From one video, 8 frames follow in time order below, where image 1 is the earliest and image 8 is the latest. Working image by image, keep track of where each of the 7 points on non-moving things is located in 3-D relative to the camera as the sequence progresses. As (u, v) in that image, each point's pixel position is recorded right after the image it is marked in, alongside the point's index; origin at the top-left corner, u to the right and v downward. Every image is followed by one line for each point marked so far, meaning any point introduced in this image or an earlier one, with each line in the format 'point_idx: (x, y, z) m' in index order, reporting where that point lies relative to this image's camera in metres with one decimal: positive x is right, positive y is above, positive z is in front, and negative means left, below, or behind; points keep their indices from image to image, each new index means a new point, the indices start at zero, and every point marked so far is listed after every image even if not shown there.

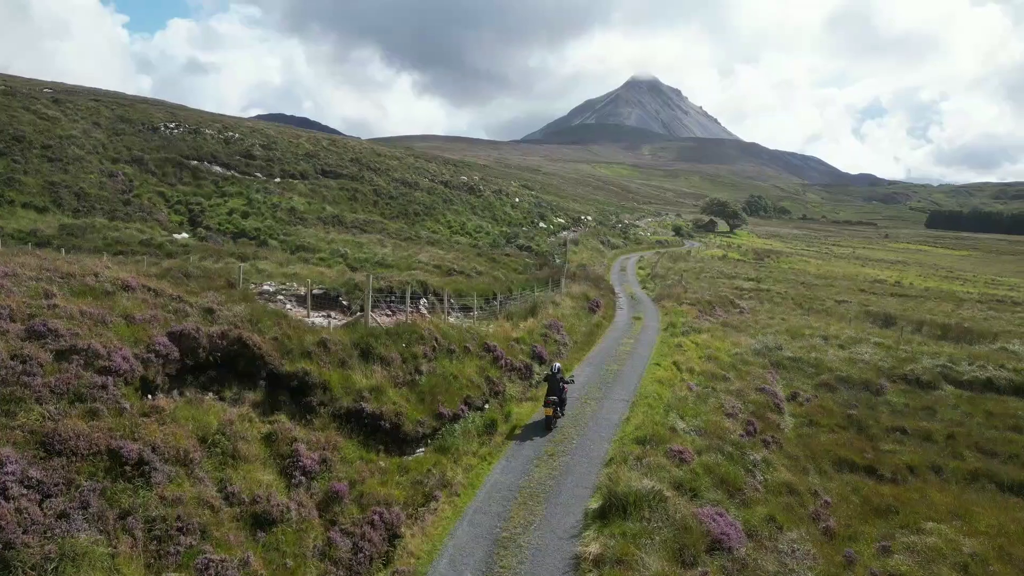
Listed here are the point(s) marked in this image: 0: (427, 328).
0: (-2.3, -1.1, +19.4) m
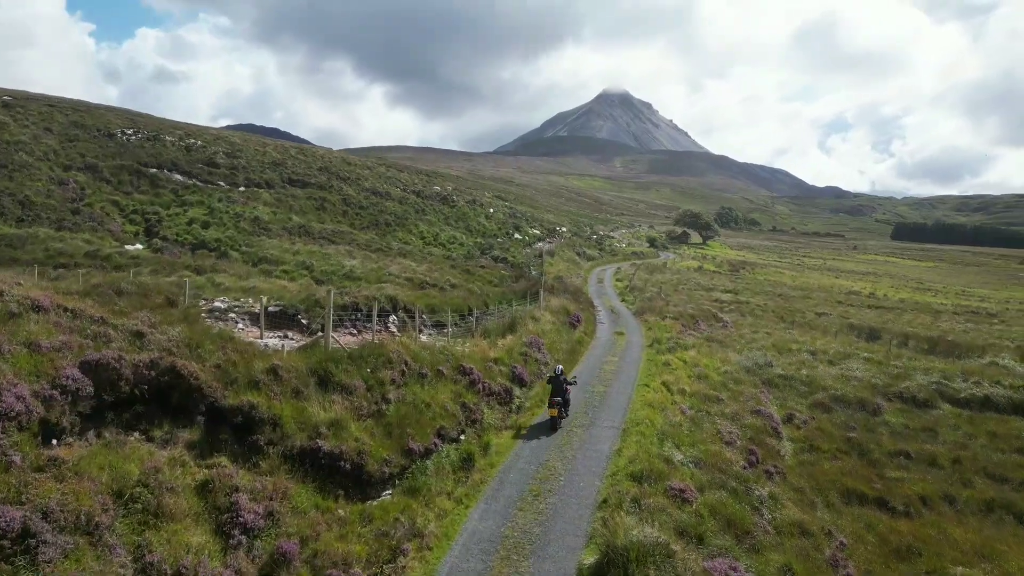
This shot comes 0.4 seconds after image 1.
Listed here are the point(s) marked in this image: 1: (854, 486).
0: (-2.9, -1.5, +17.4) m
1: (+9.0, -5.2, +18.6) m
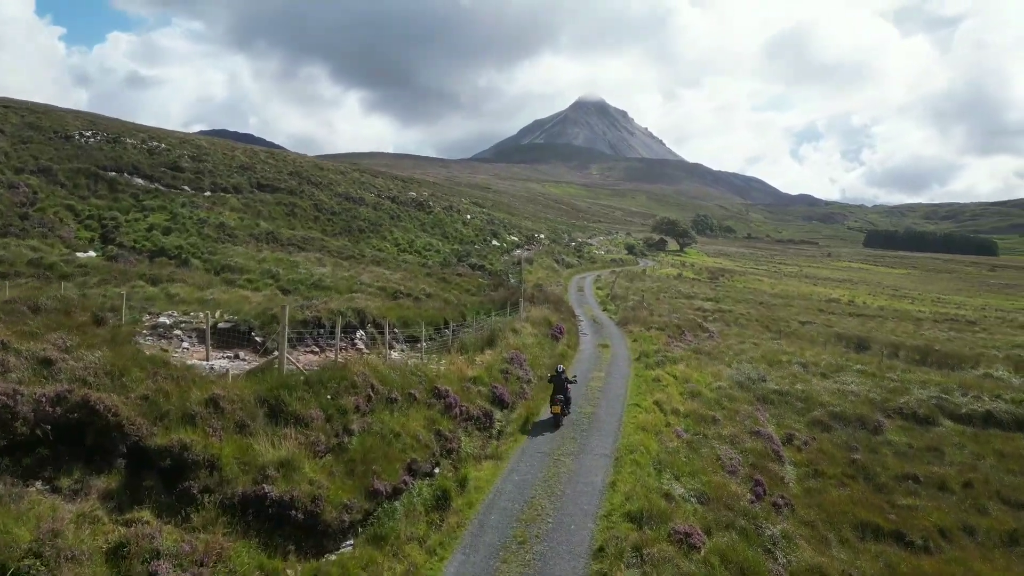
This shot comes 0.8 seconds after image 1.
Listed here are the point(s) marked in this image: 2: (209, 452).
0: (-3.3, -1.8, +15.4) m
1: (+8.5, -5.5, +17.0) m
2: (-4.6, -2.5, +10.9) m
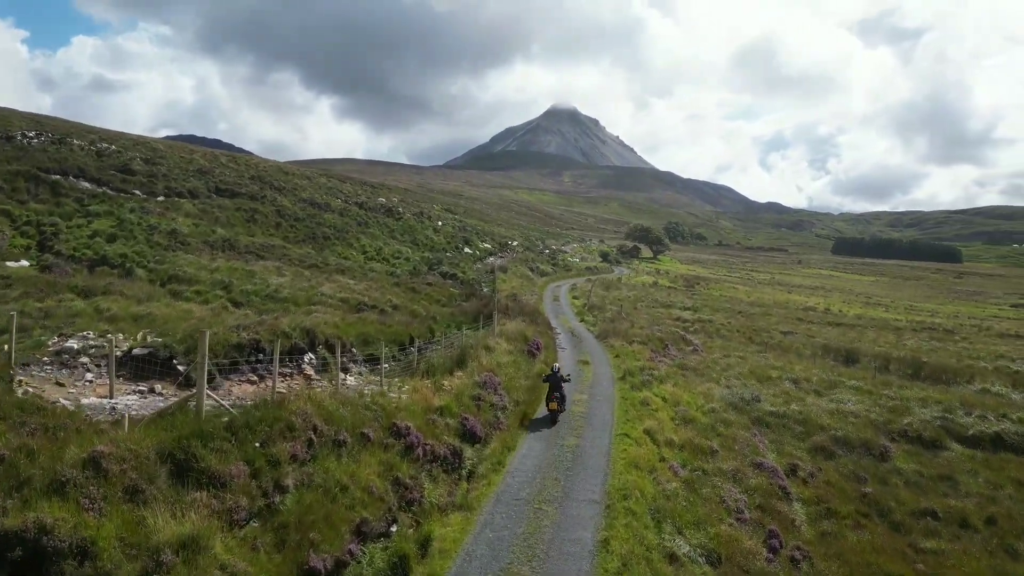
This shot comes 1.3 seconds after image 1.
0: (-3.8, -2.2, +12.7) m
1: (+8.0, -5.8, +14.8) m
2: (-5.0, -2.8, +8.2) m
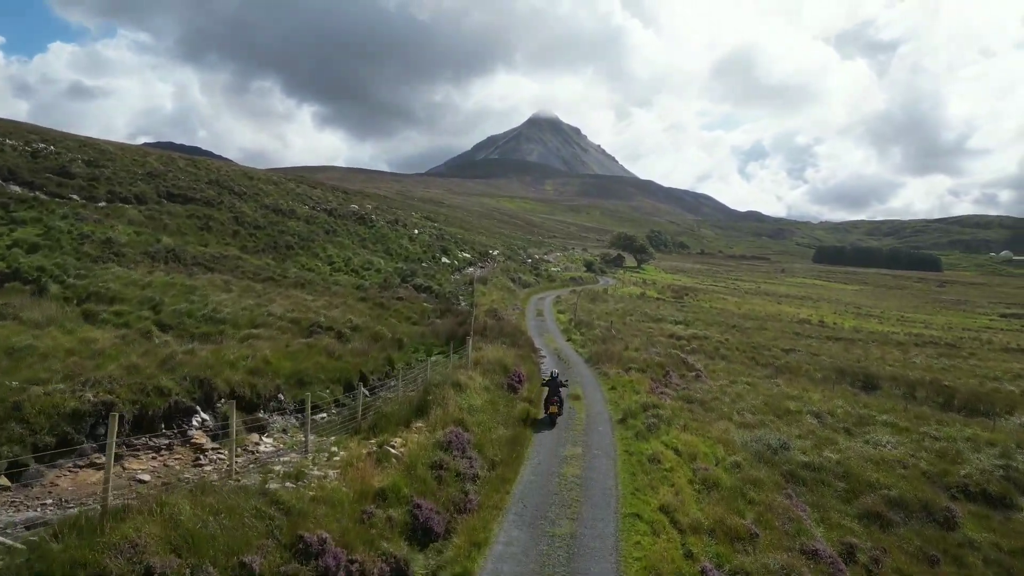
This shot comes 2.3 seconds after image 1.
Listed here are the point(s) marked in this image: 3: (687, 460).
0: (-4.2, -2.7, +7.9) m
1: (+7.5, -6.4, +10.2) m
2: (-5.2, -3.3, +3.3) m
3: (+4.5, -4.4, +18.1) m
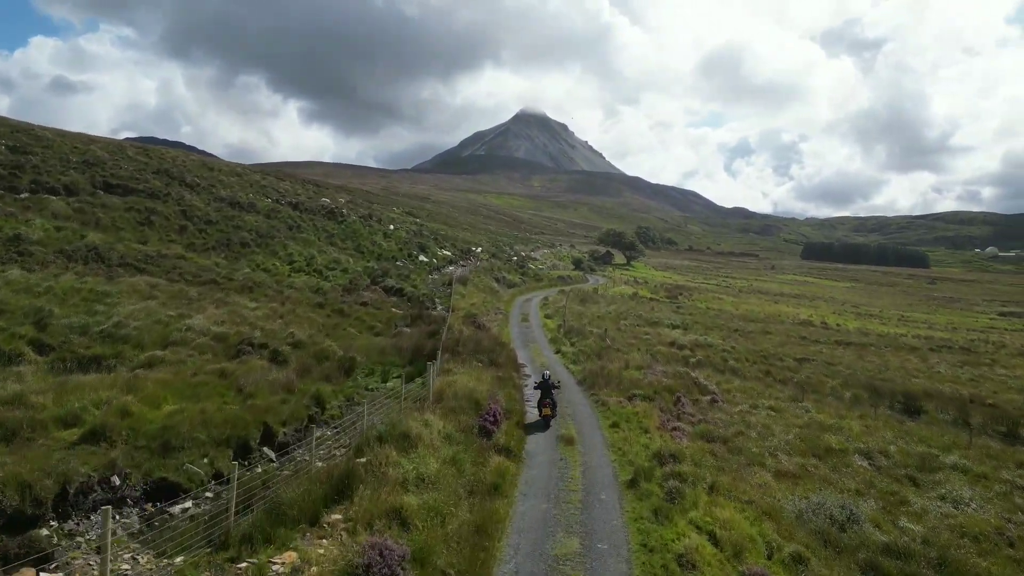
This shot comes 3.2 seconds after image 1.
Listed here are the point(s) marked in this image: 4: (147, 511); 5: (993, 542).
0: (-4.6, -3.1, +2.2) m
1: (+7.1, -6.8, +4.7) m
2: (-5.6, -3.7, -2.5) m
3: (+3.9, -4.8, +12.5) m
4: (-5.3, -3.1, +10.6) m
5: (+10.9, -5.7, +16.1) m
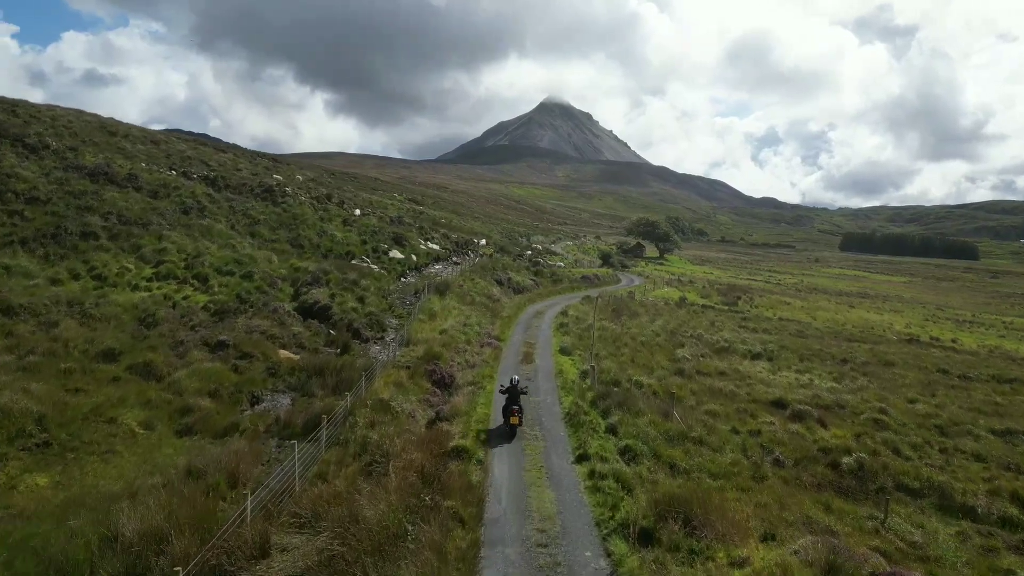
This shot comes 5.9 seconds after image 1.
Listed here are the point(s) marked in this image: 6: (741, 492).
0: (-6.4, -4.4, -16.5) m
1: (+5.3, -8.1, -14.4) m
2: (-7.5, -5.1, -21.1) m
3: (+2.4, -6.0, -6.4) m
4: (-6.8, -4.4, -8.0) m
5: (+9.5, -6.9, -3.1) m
6: (+5.5, -4.3, +16.8) m
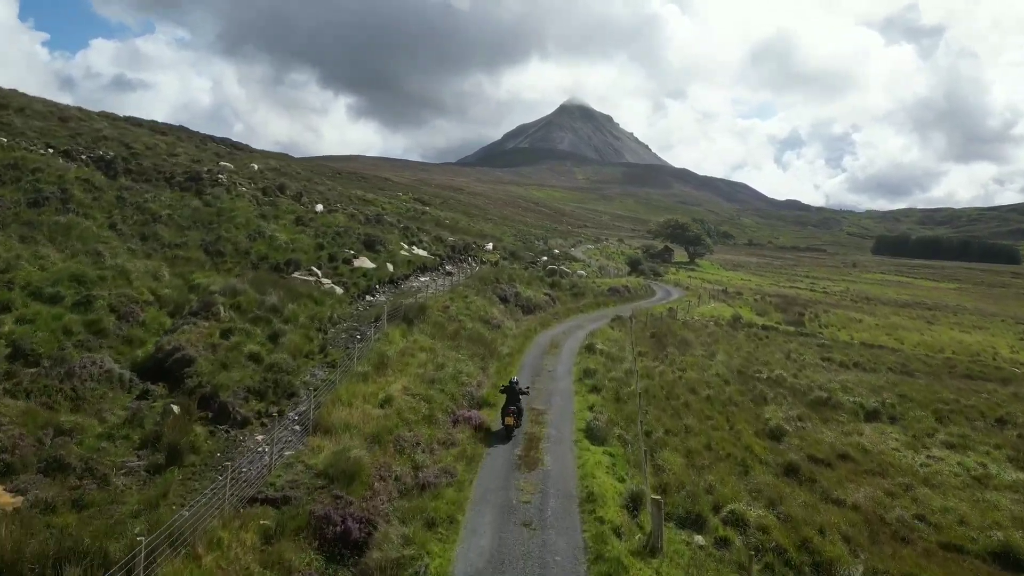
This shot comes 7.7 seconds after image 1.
0: (-7.9, -5.2, -29.0) m
1: (+3.9, -8.9, -27.1) m
2: (-9.2, -5.9, -33.5) m
3: (+1.2, -6.8, -19.1) m
4: (-8.0, -5.2, -20.5) m
5: (+8.4, -7.7, -16.0) m
6: (+5.0, -5.2, +4.0) m
